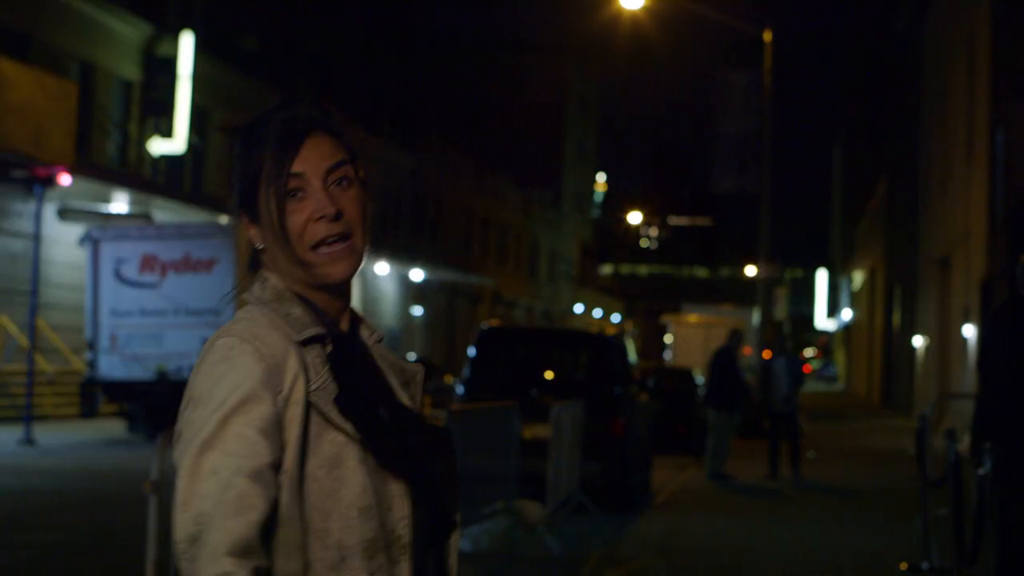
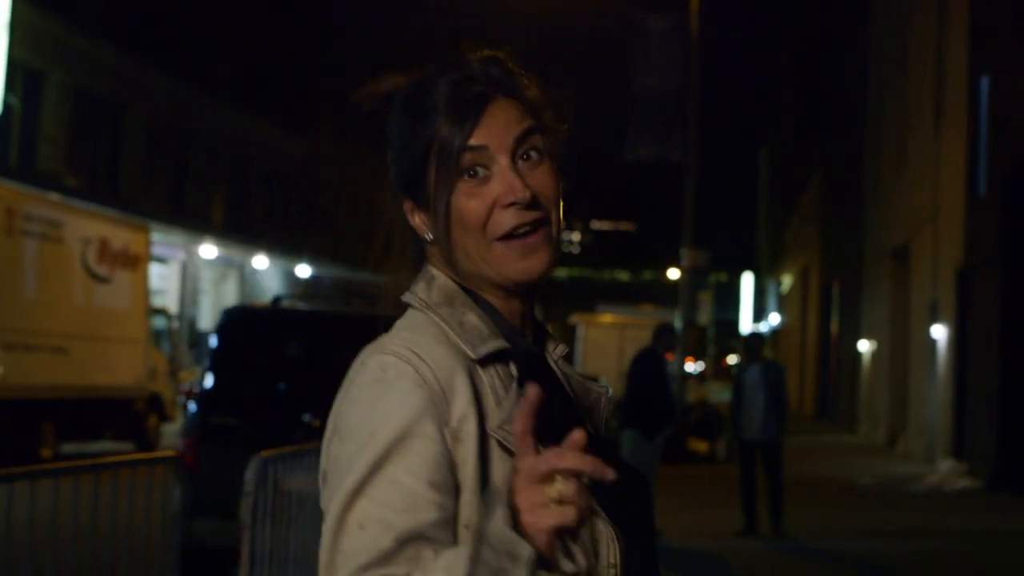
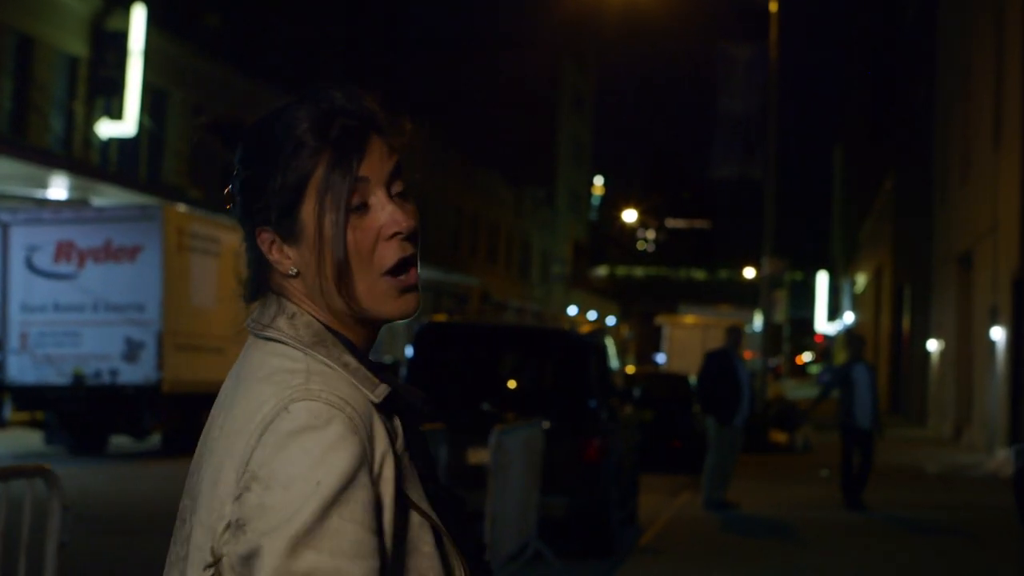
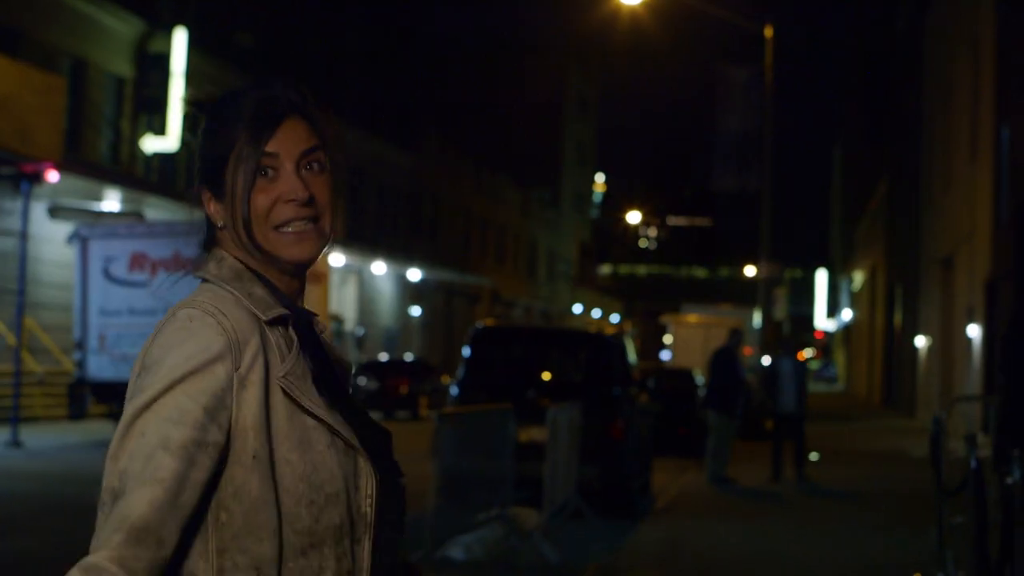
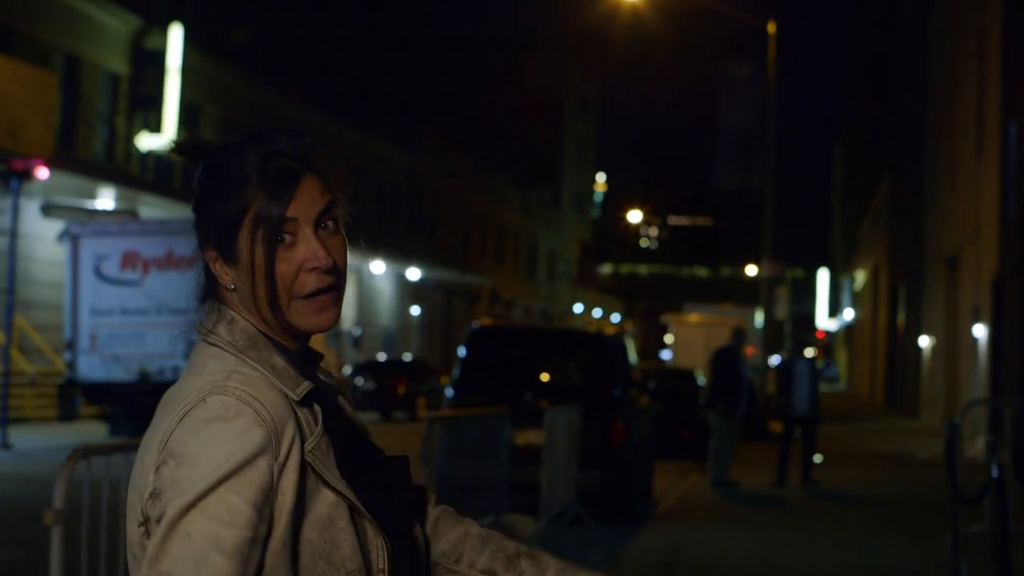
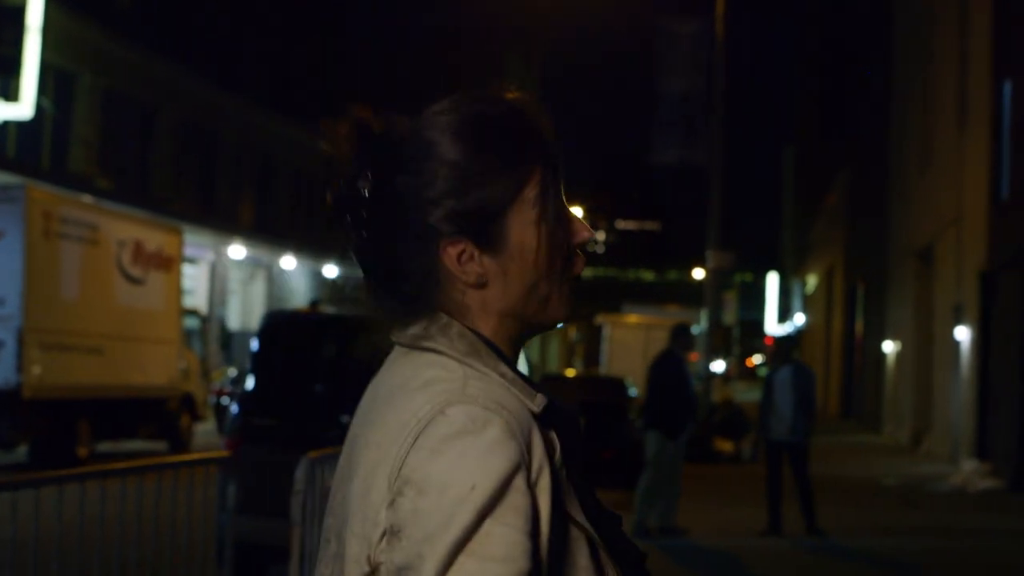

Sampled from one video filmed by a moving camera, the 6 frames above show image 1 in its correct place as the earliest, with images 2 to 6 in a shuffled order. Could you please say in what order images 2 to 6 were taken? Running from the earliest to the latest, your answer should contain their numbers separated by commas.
4, 5, 3, 6, 2
